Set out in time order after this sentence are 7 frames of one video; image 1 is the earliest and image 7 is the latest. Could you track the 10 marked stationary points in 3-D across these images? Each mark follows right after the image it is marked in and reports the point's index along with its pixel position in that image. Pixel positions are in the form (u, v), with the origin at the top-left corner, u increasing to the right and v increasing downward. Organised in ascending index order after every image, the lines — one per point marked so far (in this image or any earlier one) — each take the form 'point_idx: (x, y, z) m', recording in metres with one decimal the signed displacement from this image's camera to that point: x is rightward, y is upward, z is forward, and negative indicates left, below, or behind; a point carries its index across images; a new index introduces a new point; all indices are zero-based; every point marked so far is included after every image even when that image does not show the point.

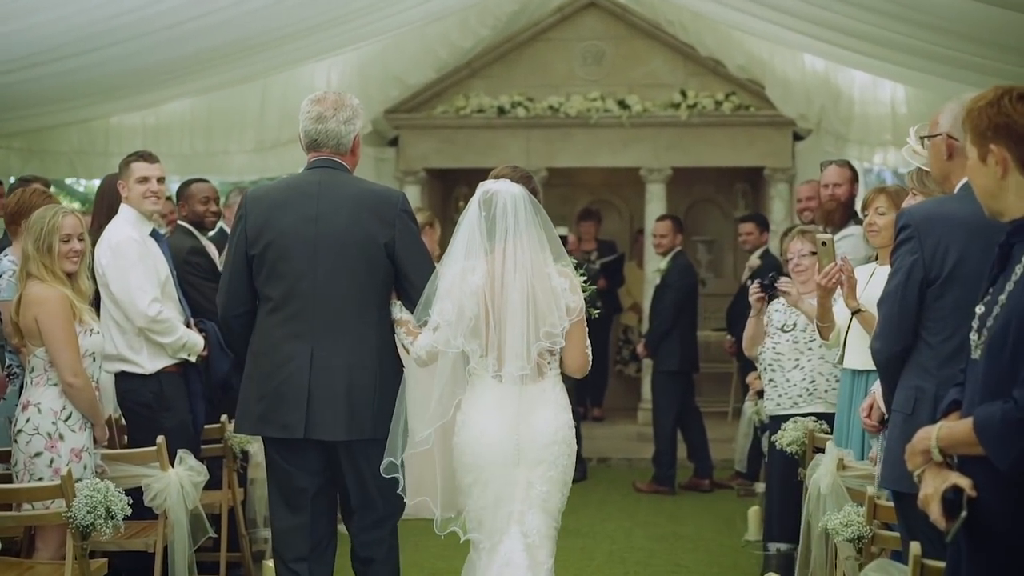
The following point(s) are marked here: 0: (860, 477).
0: (+1.2, -0.7, +4.8) m
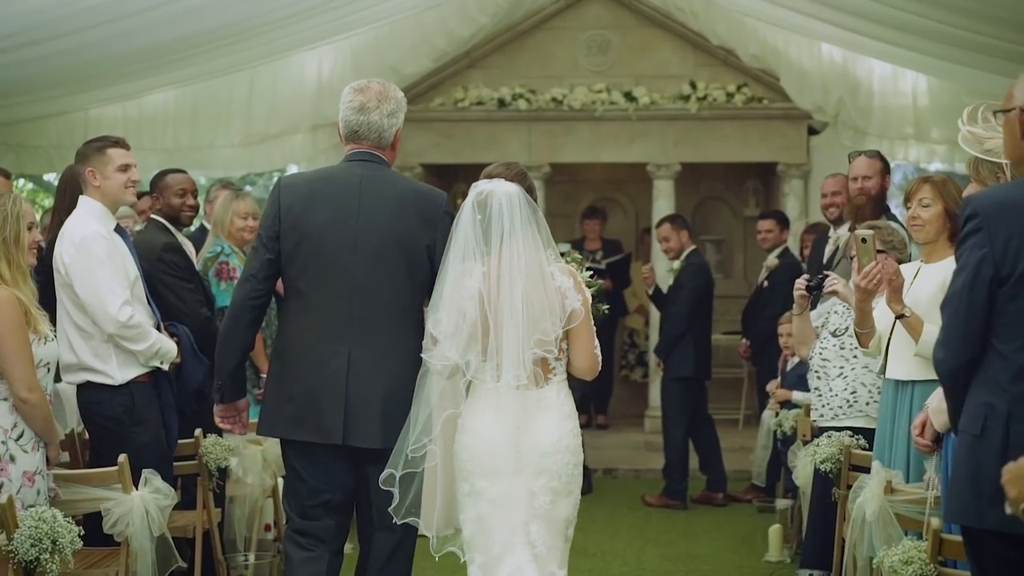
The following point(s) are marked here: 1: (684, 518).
0: (+1.3, -0.7, +4.3) m
1: (+1.0, -1.4, +8.0) m
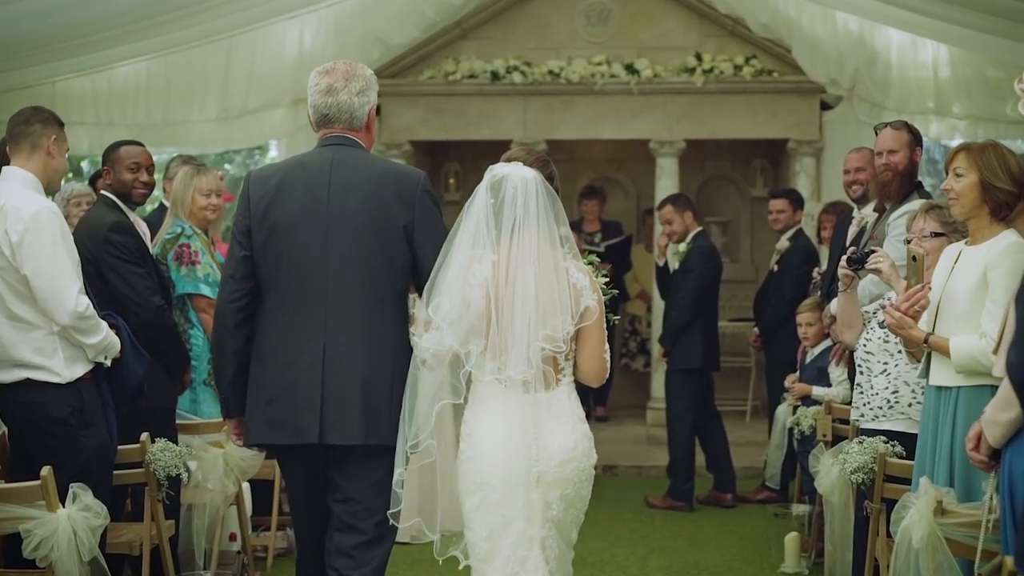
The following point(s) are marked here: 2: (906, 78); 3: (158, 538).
0: (+1.2, -0.6, +3.6) m
1: (+1.0, -1.3, +7.4) m
2: (+2.7, +1.4, +9.4) m
3: (-1.3, -0.9, +4.9) m
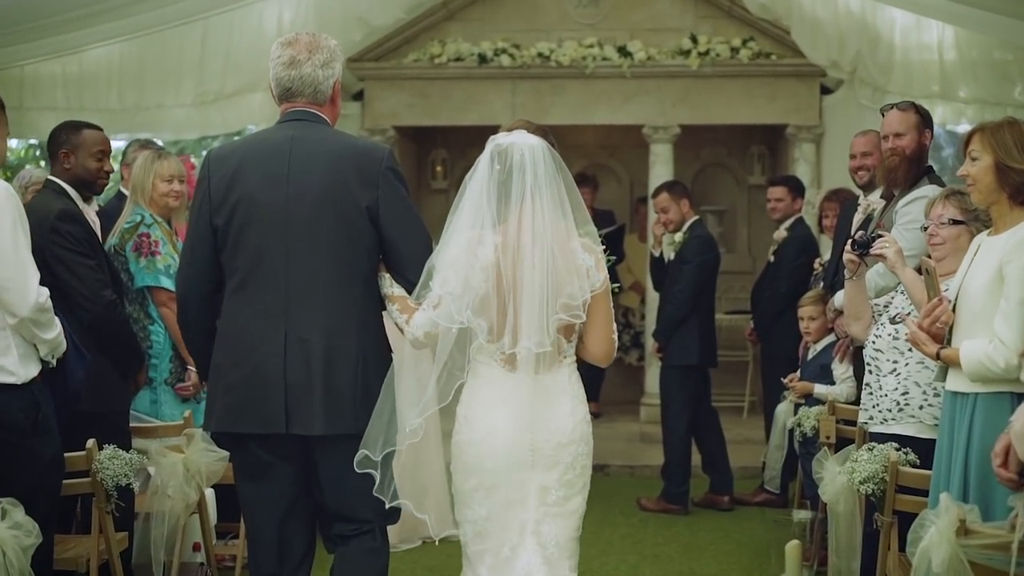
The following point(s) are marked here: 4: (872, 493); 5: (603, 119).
0: (+1.1, -0.6, +3.3) m
1: (+0.9, -1.2, +7.0) m
2: (+2.6, +1.5, +9.0) m
3: (-1.3, -0.9, +4.5) m
4: (+1.1, -0.6, +4.2) m
5: (+0.7, +1.2, +10.0) m
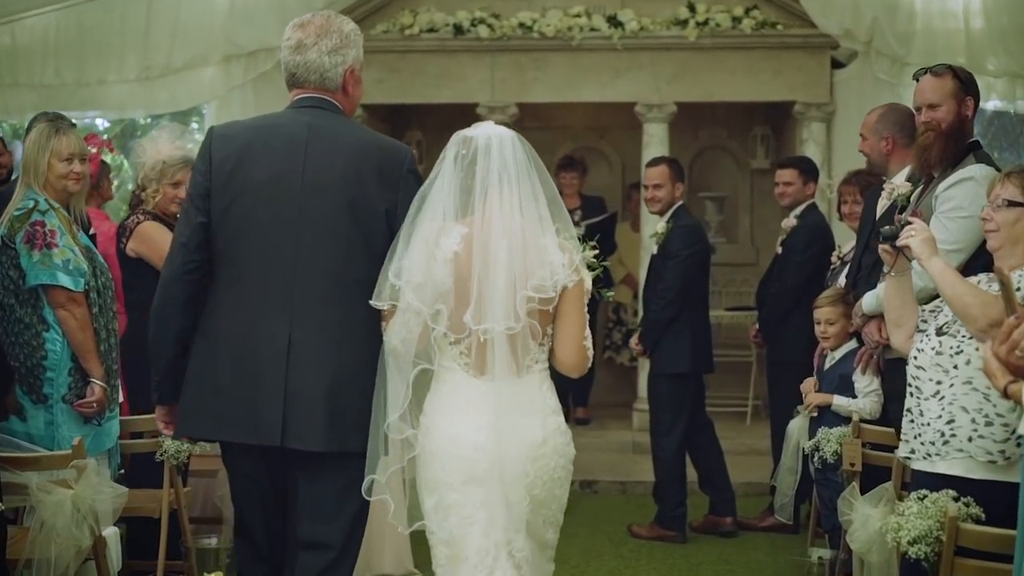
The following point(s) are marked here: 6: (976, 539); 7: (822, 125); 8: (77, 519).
0: (+1.0, -0.6, +2.4) m
1: (+0.8, -1.2, +6.1) m
2: (+2.5, +1.5, +8.0) m
3: (-1.5, -0.9, +3.6) m
4: (+1.0, -0.6, +3.3) m
5: (+0.5, +1.3, +9.1) m
6: (+1.1, -0.6, +3.2) m
7: (+2.1, +1.1, +9.1) m
8: (-1.3, -0.7, +4.2) m
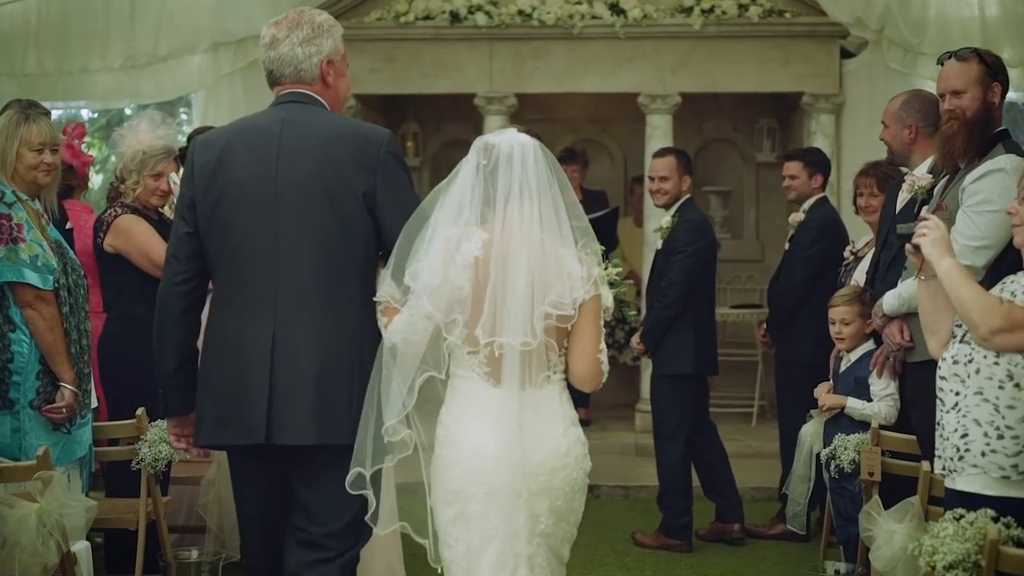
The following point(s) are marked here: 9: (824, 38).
0: (+1.0, -0.6, +2.1) m
1: (+0.8, -1.2, +5.8) m
2: (+2.5, +1.5, +7.7) m
3: (-1.5, -0.9, +3.3) m
4: (+1.0, -0.6, +3.0) m
5: (+0.5, +1.3, +8.8) m
6: (+1.1, -0.6, +2.9) m
7: (+2.1, +1.1, +8.8) m
8: (-1.4, -0.7, +3.9) m
9: (+2.0, +1.6, +8.7) m
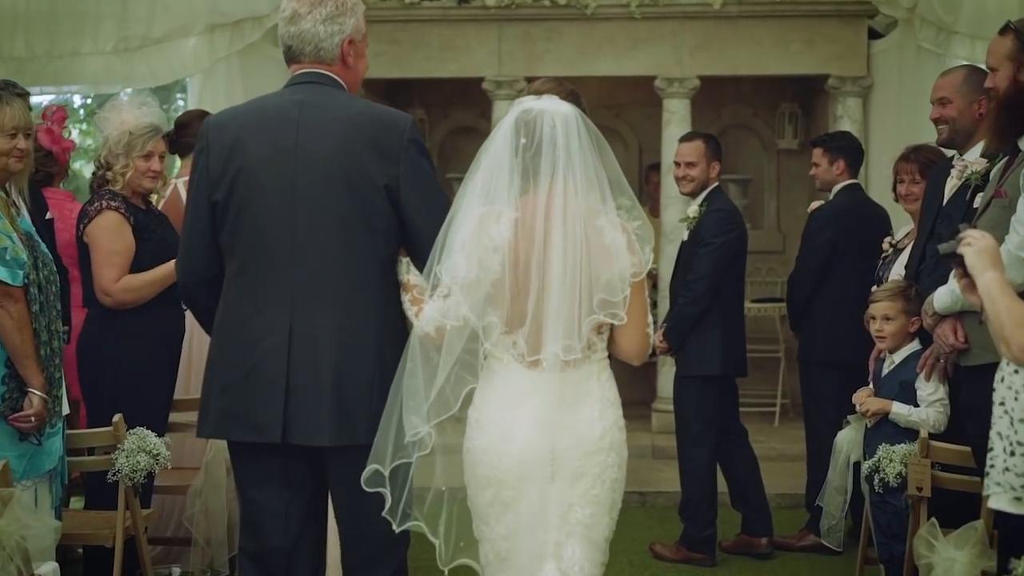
0: (+1.0, -0.6, +1.7) m
1: (+0.8, -1.2, +5.4) m
2: (+2.5, +1.6, +7.3) m
3: (-1.4, -0.9, +2.9) m
4: (+1.0, -0.6, +2.6) m
5: (+0.6, +1.3, +8.4) m
6: (+1.1, -0.6, +2.5) m
7: (+2.1, +1.2, +8.4) m
8: (-1.3, -0.7, +3.5) m
9: (+2.1, +1.6, +8.3) m
